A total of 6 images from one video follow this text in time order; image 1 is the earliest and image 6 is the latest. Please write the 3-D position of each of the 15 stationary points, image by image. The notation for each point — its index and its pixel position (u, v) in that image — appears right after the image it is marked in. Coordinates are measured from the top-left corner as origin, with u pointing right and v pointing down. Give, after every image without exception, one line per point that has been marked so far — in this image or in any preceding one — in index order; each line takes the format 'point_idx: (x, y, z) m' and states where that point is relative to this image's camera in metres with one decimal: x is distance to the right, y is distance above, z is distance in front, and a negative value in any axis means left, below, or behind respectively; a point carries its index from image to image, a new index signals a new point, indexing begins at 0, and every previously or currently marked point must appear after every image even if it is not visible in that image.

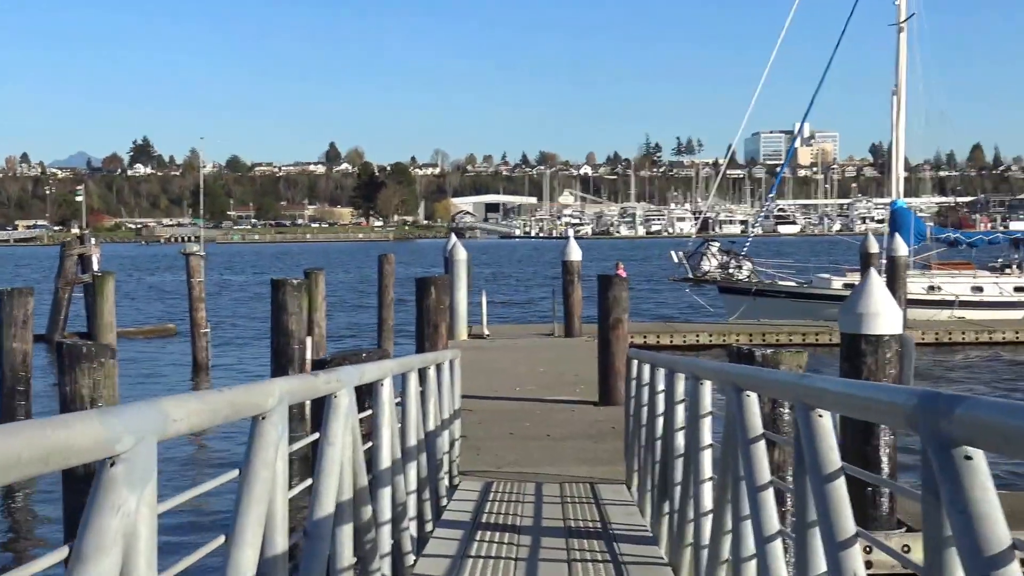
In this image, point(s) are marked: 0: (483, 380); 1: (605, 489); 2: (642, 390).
0: (-0.2, -0.7, +13.2) m
1: (+0.4, -0.9, +6.8) m
2: (+0.5, -0.4, +6.5) m
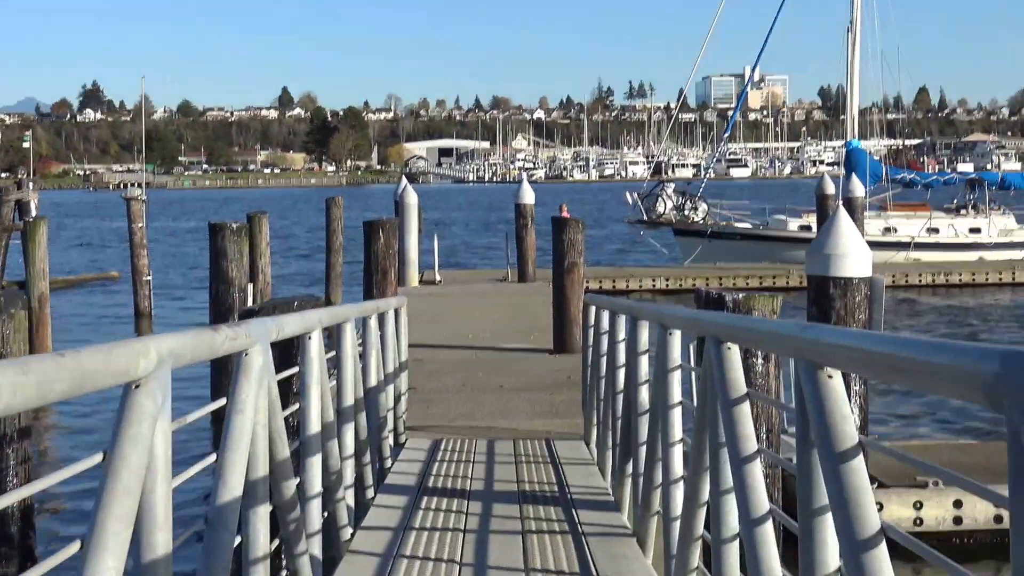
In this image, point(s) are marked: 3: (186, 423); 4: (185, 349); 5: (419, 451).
0: (-0.6, -0.3, +12.7) m
1: (+0.2, -0.6, +6.4) m
2: (+0.3, -0.2, +6.0) m
3: (-0.5, -0.2, +2.4) m
4: (-0.4, -0.1, +2.1) m
5: (-0.4, -0.6, +6.2) m
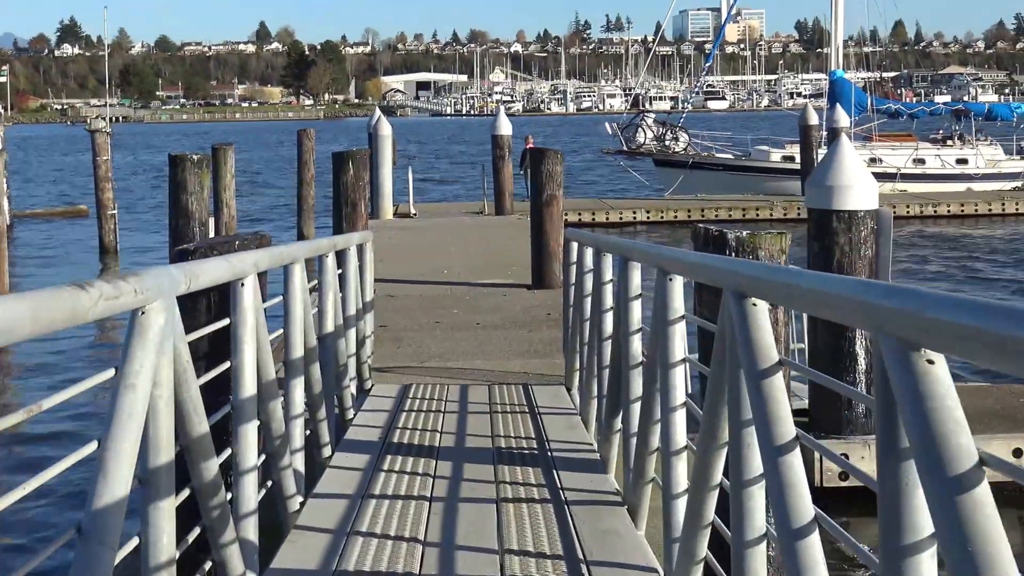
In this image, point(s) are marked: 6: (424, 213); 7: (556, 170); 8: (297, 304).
0: (-0.8, +0.2, +12.2) m
1: (+0.1, -0.4, +5.9) m
2: (+0.2, 0.0, +5.5) m
3: (-0.5, -0.1, +1.9) m
4: (-0.5, 0.0, +1.6) m
5: (-0.5, -0.4, +5.7) m
6: (-1.0, +0.8, +17.6) m
7: (+0.3, +0.8, +10.3) m
8: (-0.5, 0.0, +3.9) m
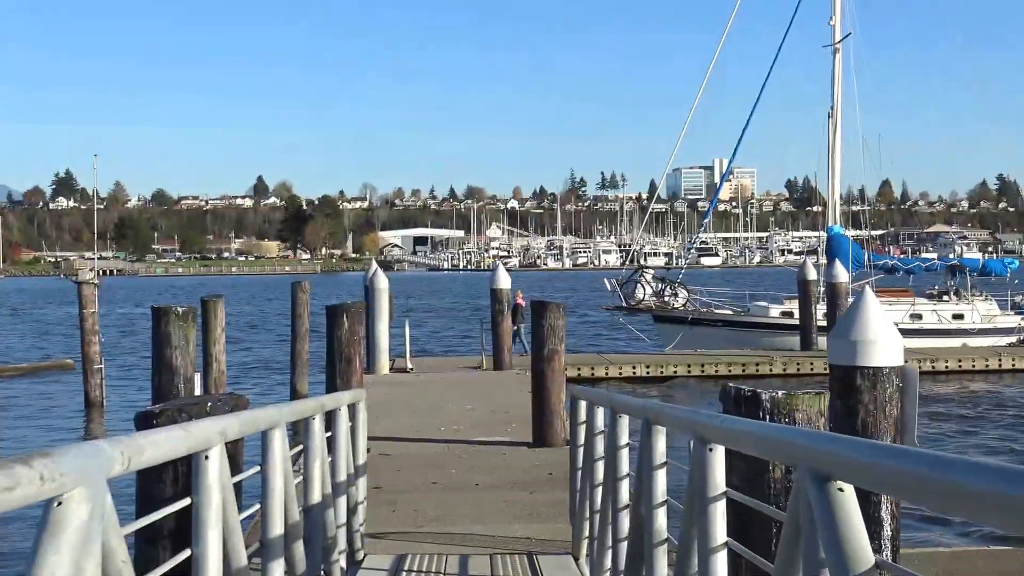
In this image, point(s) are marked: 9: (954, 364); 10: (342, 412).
0: (-0.8, -1.0, +11.8) m
1: (+0.1, -0.9, +5.4) m
2: (+0.3, -0.5, +5.1) m
3: (-0.5, -0.3, +1.5) m
4: (-0.4, -0.2, +1.2) m
5: (-0.4, -0.9, +5.2) m
6: (-1.0, -0.9, +17.2) m
7: (+0.3, -0.2, +9.9) m
8: (-0.5, -0.4, +3.5) m
9: (+5.5, -0.9, +19.8) m
10: (-0.5, -0.4, +5.1) m
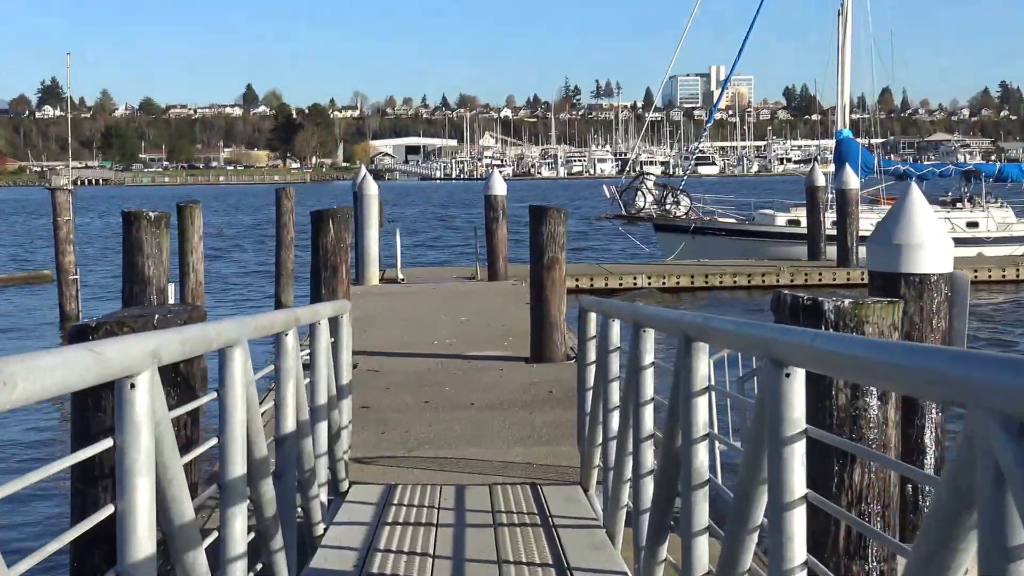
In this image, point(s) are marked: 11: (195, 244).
0: (-0.8, -0.3, +11.1) m
1: (+0.1, -0.6, +4.8) m
2: (+0.3, -0.2, +4.5) m
3: (-0.5, -0.2, +0.8) m
4: (-0.4, -0.1, +0.5) m
5: (-0.4, -0.6, +4.6) m
6: (-1.0, +0.1, +16.5) m
7: (+0.3, +0.3, +9.3) m
8: (-0.5, -0.2, +2.9) m
9: (+5.4, +0.2, +19.2) m
10: (-0.5, -0.1, +4.4) m
11: (-2.3, +0.3, +11.7) m
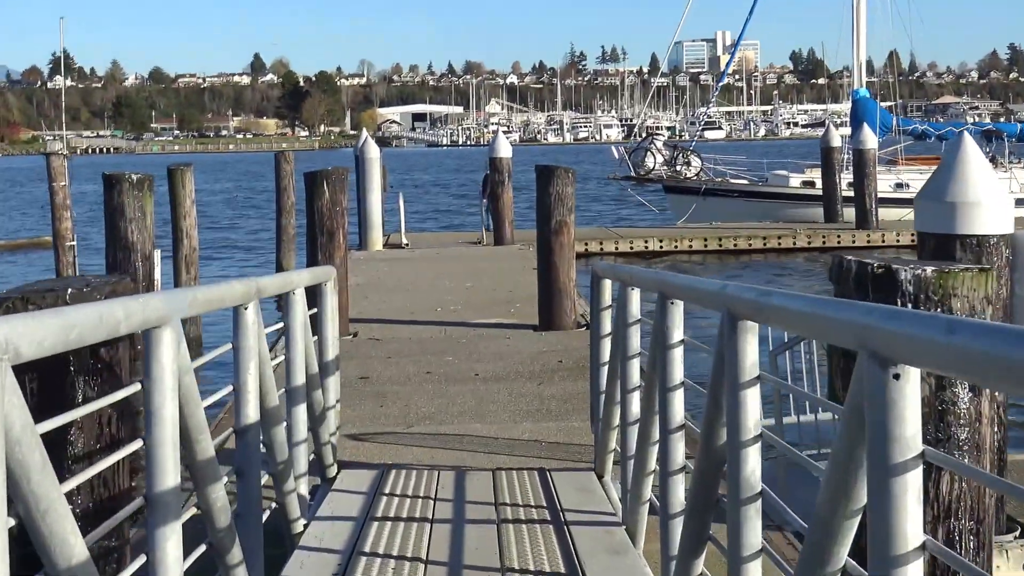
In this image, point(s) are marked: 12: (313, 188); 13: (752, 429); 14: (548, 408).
0: (-0.8, -0.1, +10.6) m
1: (+0.1, -0.5, +4.3) m
2: (+0.3, -0.1, +3.9) m
3: (-0.5, -0.2, +0.3) m
4: (-0.4, -0.1, 0.0) m
5: (-0.4, -0.5, +4.1) m
6: (-1.0, +0.4, +16.0) m
7: (+0.3, +0.5, +8.7) m
8: (-0.5, -0.1, +2.3) m
9: (+5.5, +0.6, +18.6) m
10: (-0.5, 0.0, +3.9) m
11: (-2.2, +0.6, +11.2) m
12: (-1.1, +0.6, +8.9) m
13: (+0.3, -0.2, +2.4) m
14: (+0.2, -0.5, +6.8) m
